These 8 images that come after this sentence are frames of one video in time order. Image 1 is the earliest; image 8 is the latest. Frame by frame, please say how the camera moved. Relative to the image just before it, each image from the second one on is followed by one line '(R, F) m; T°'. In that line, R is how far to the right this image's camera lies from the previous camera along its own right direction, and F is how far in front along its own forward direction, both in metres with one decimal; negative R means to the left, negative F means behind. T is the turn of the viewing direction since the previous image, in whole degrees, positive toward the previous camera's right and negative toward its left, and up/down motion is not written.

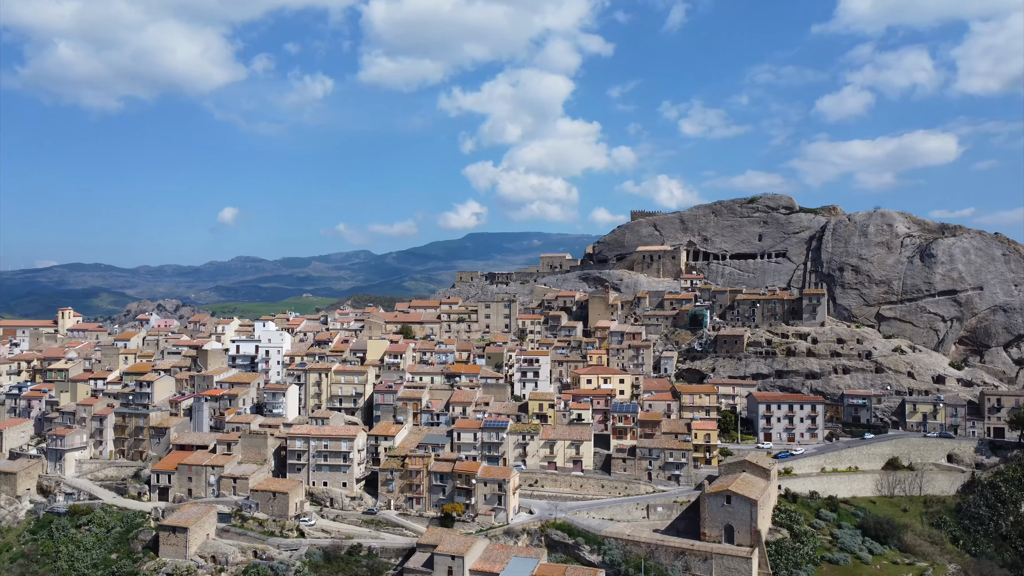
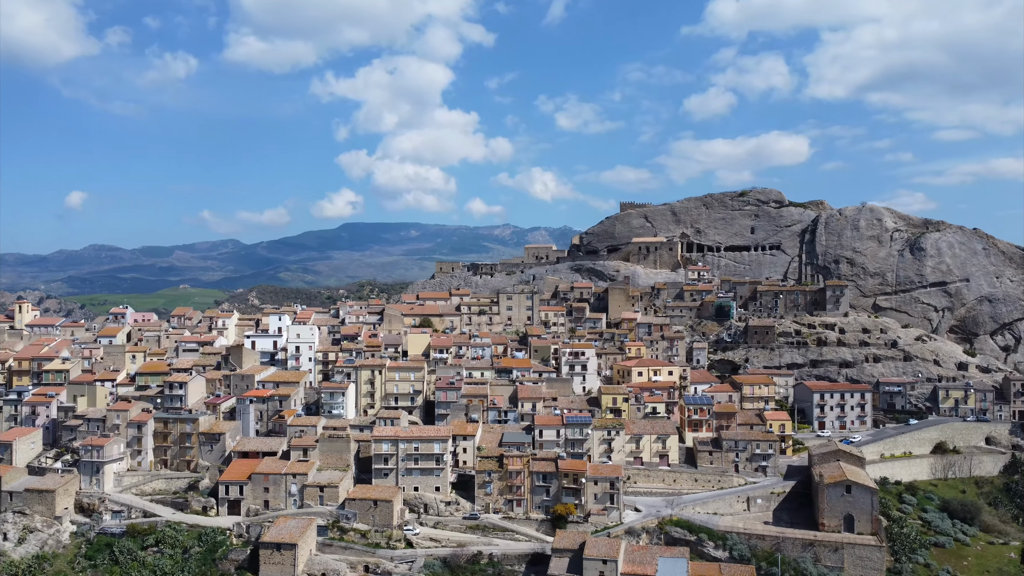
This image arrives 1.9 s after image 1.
(-10.2, +2.4) m; +9°
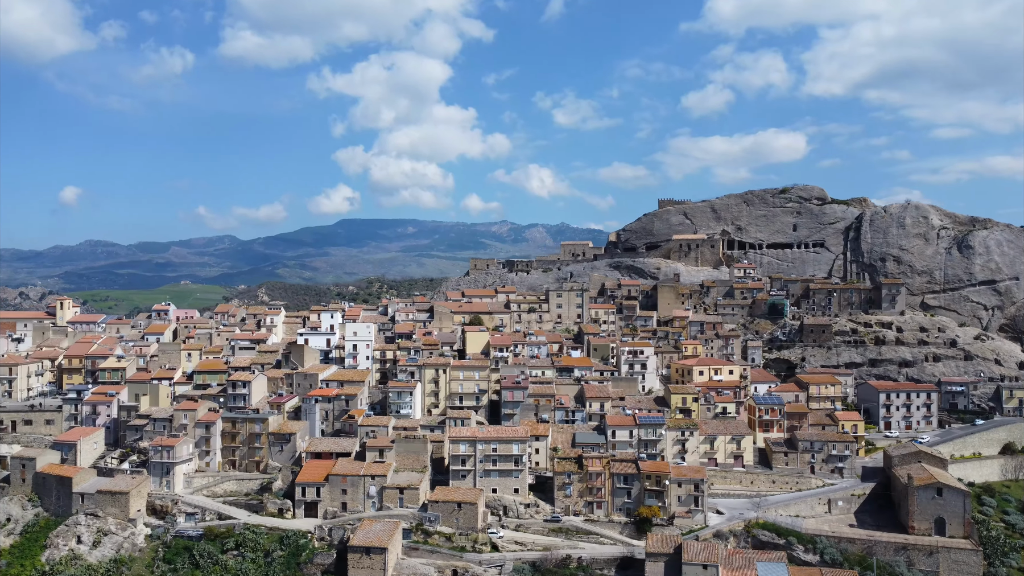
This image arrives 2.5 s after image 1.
(-3.7, +0.7) m; 0°
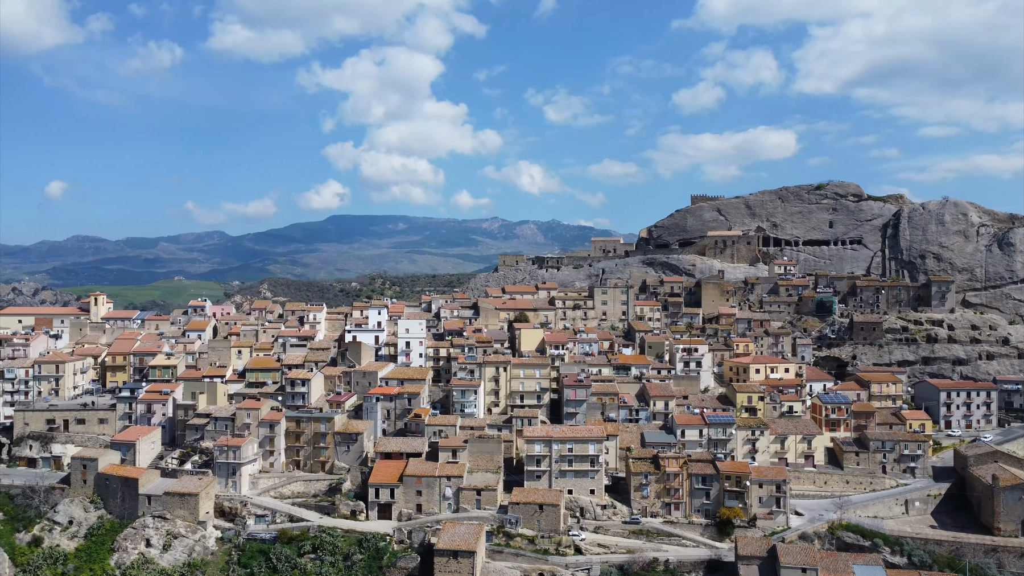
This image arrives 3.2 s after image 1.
(-3.7, +0.8) m; +1°
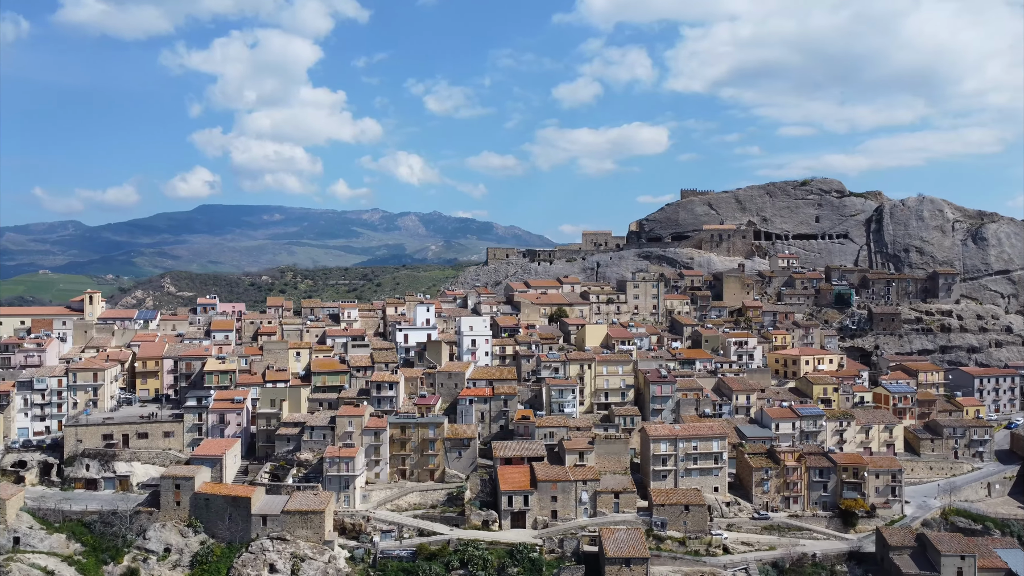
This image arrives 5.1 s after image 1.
(-10.1, +2.1) m; +9°
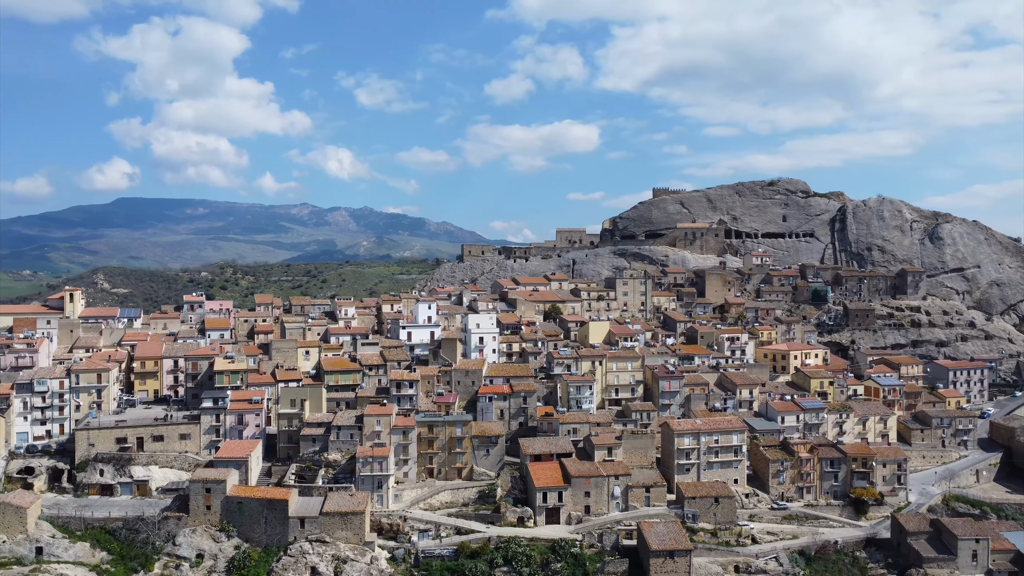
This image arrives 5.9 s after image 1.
(-4.1, 0.0) m; +5°
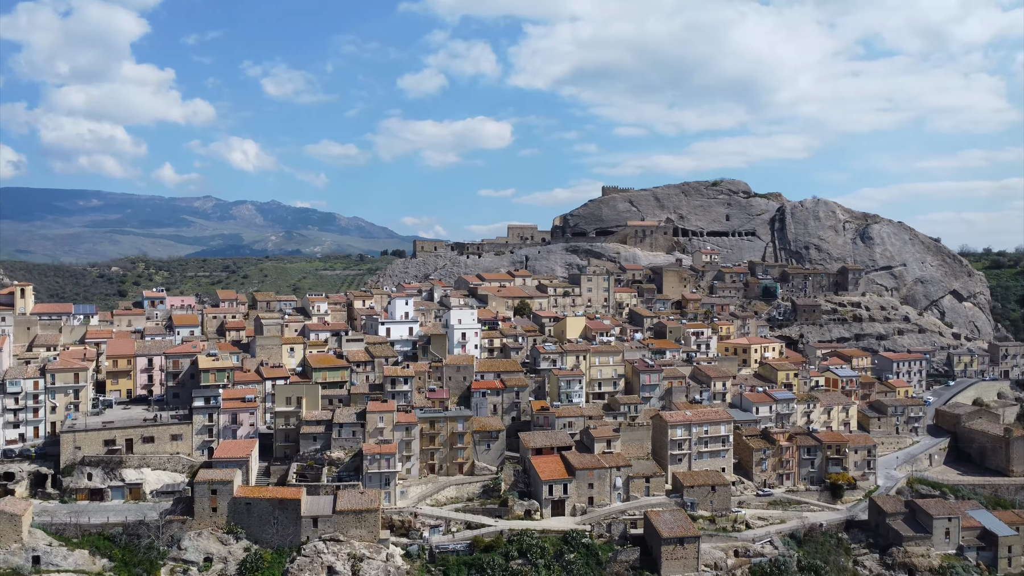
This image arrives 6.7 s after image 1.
(-3.8, -0.1) m; +6°
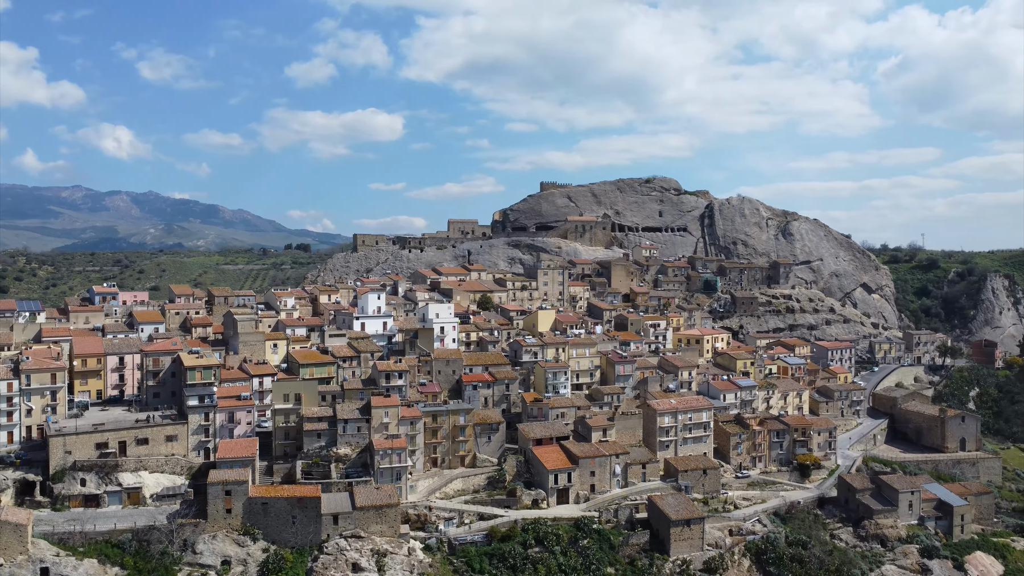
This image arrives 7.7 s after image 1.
(-4.6, -0.1) m; +8°
